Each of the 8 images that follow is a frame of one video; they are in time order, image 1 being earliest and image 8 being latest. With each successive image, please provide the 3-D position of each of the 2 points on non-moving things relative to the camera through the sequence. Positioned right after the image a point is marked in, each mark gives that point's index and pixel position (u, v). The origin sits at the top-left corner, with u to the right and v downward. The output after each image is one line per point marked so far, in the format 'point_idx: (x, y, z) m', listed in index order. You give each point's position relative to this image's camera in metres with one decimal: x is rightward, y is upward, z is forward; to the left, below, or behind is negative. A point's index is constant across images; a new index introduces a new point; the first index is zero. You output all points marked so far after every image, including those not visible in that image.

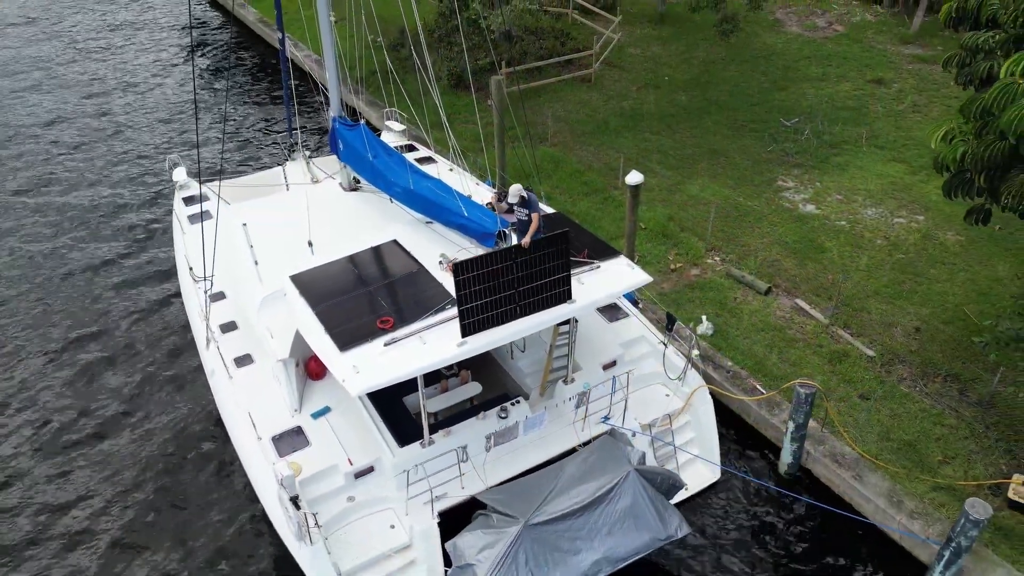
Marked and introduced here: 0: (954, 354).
0: (+6.4, -0.9, +10.6) m
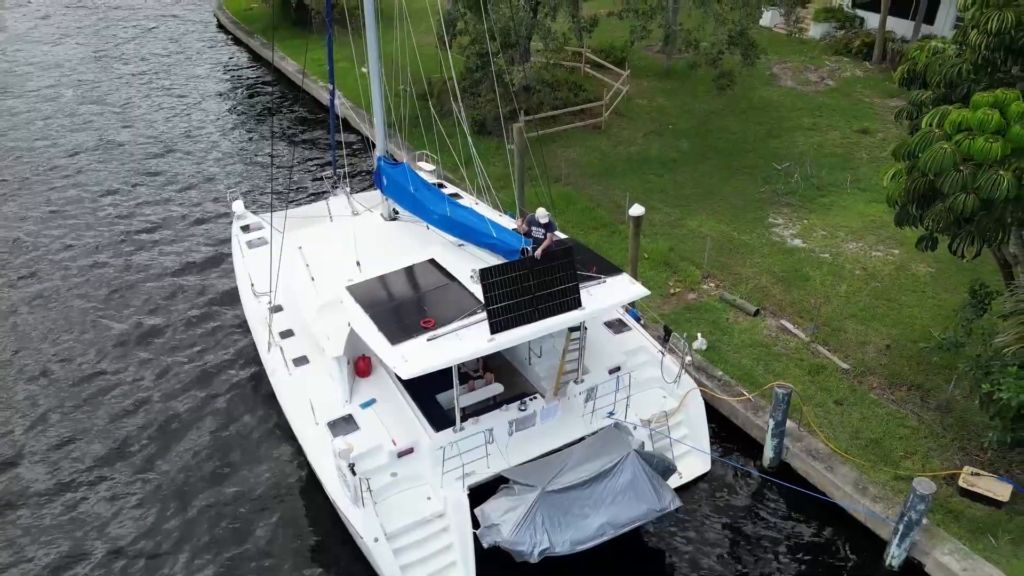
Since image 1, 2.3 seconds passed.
0: (+6.6, -1.3, +12.1) m
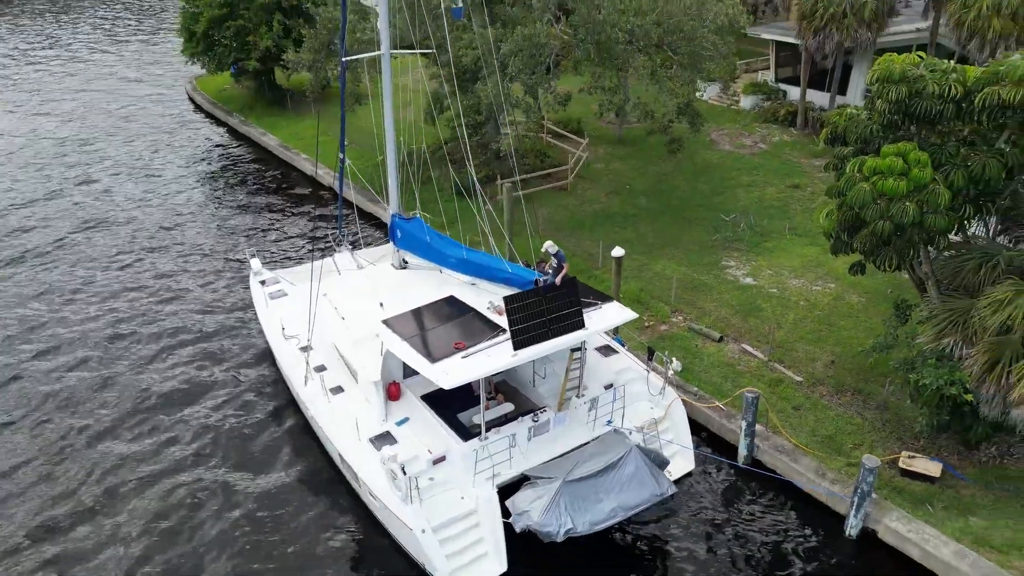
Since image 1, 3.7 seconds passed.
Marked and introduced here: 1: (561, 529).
0: (+6.7, -1.7, +14.3) m
1: (+0.7, -3.4, +10.6) m
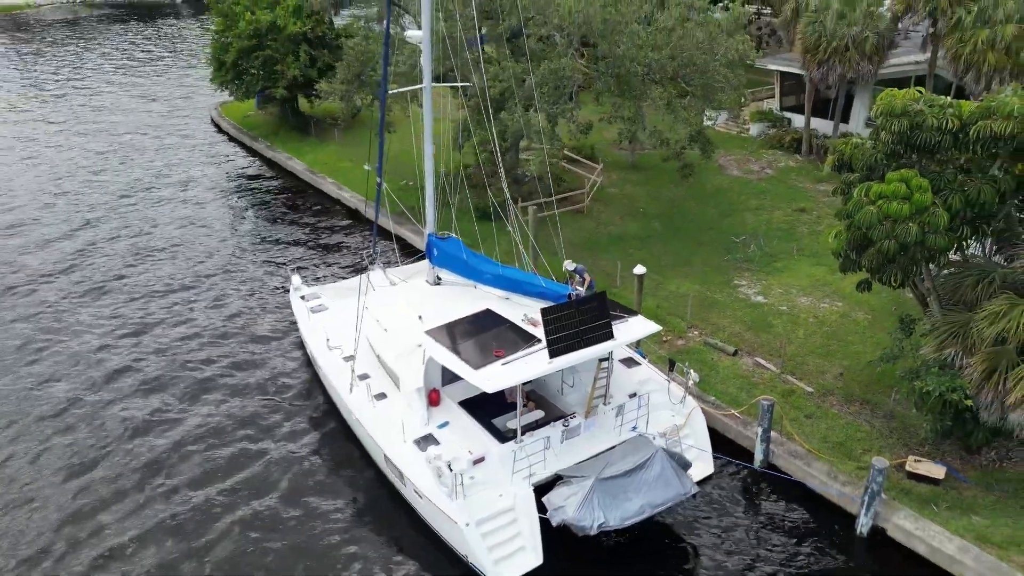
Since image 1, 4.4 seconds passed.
0: (+7.3, -2.0, +15.2) m
1: (+1.3, -3.6, +11.5) m
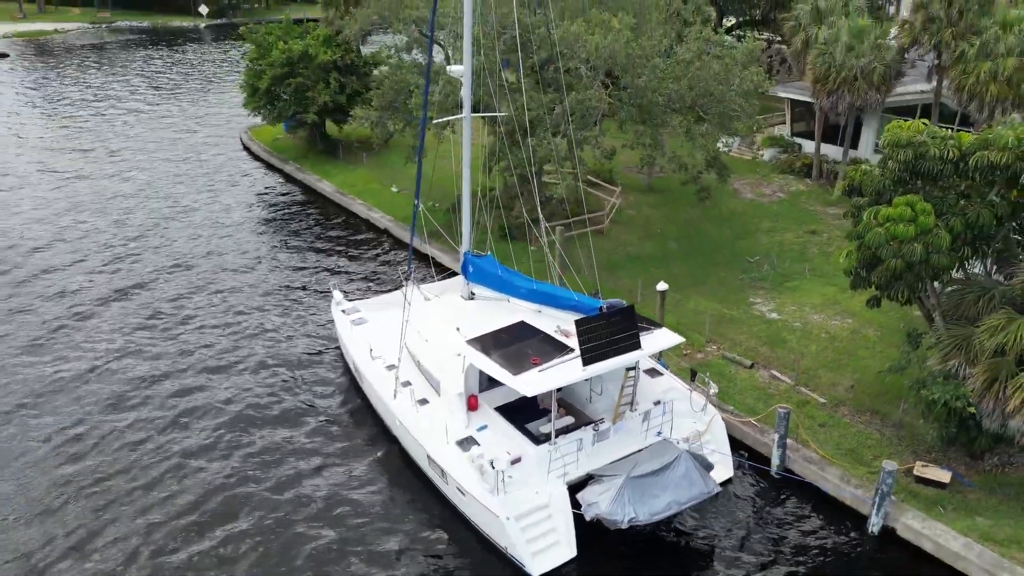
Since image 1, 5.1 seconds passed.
0: (+8.0, -2.4, +16.2) m
1: (+1.9, -3.8, +12.4) m
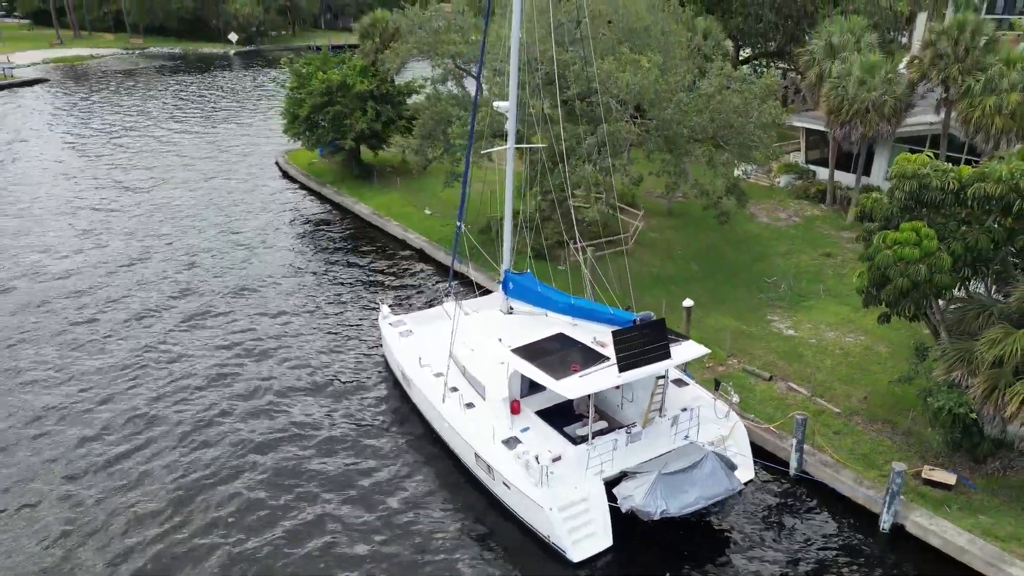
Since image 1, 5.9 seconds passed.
0: (+8.8, -2.8, +17.4) m
1: (+2.7, -4.1, +13.7) m
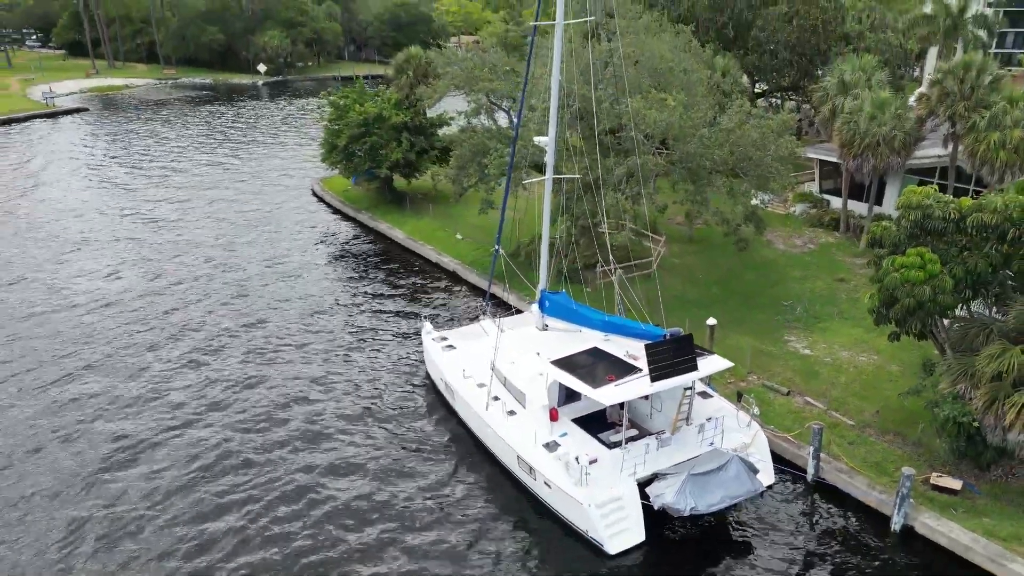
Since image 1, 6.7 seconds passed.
0: (+9.8, -3.4, +18.7) m
1: (+3.6, -4.5, +15.1) m
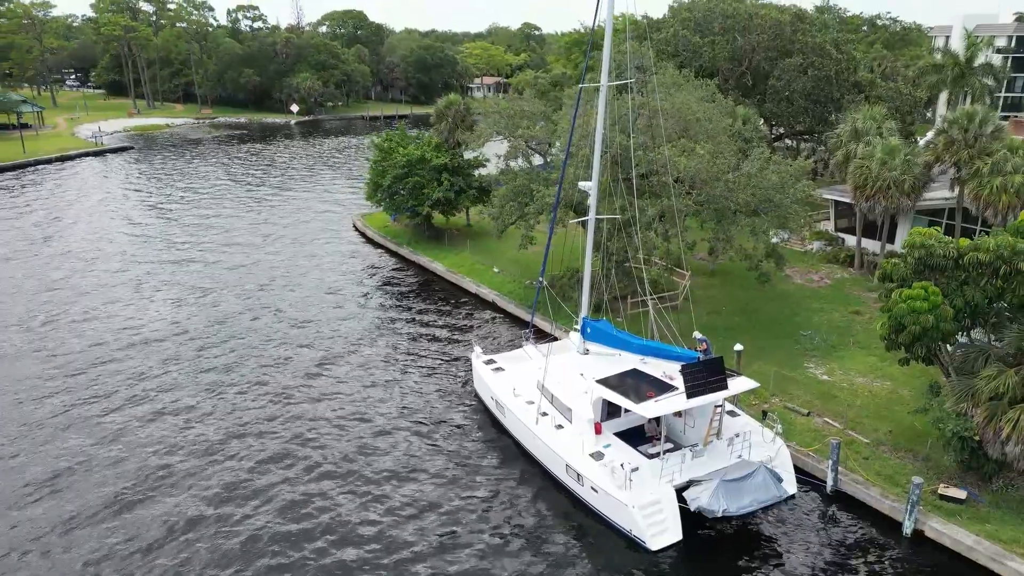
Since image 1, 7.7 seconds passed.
0: (+11.1, -4.2, +20.6) m
1: (+4.8, -5.1, +17.0) m
